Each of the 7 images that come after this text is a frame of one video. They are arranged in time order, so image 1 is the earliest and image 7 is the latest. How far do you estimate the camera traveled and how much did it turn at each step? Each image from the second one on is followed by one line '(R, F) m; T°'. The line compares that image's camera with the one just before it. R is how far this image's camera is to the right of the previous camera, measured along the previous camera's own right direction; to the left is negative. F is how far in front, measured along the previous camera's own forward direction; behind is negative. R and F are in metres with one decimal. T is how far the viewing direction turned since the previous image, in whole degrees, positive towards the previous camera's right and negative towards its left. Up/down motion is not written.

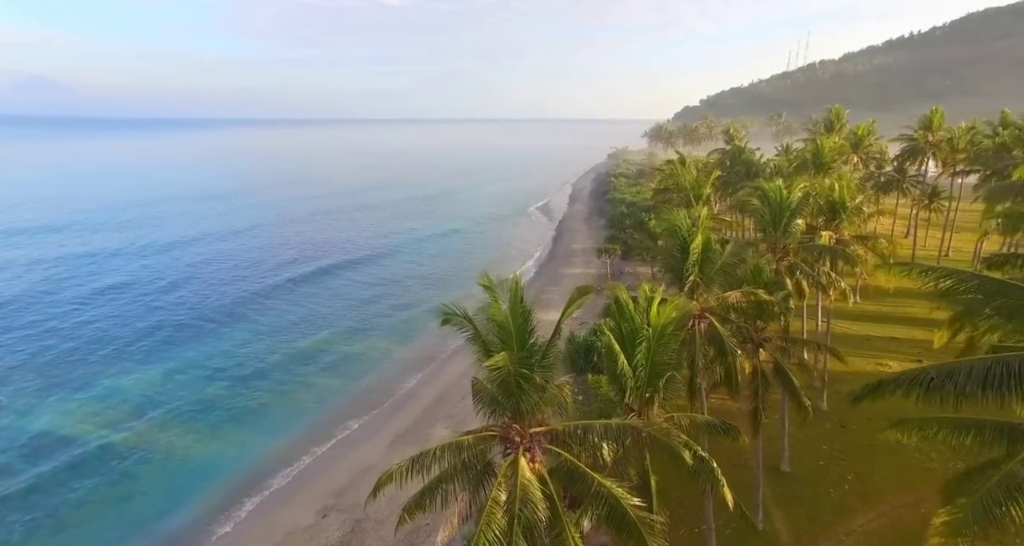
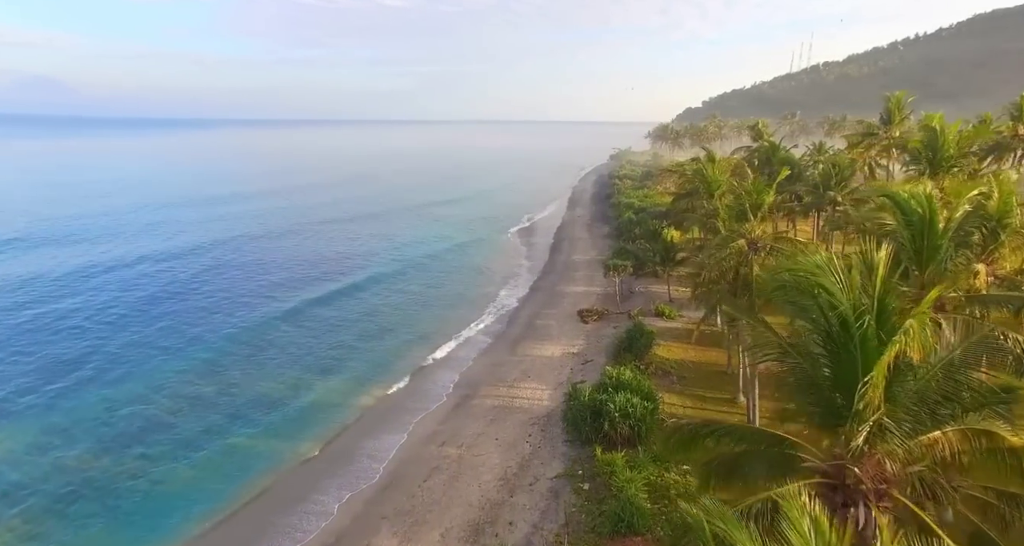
(+0.7, +7.9) m; 0°
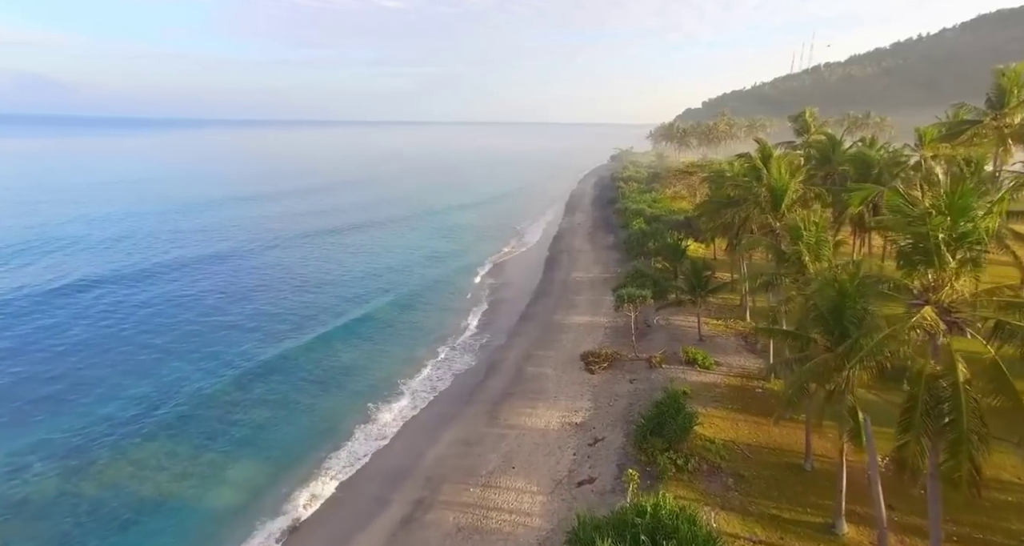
(+0.8, +9.4) m; 0°
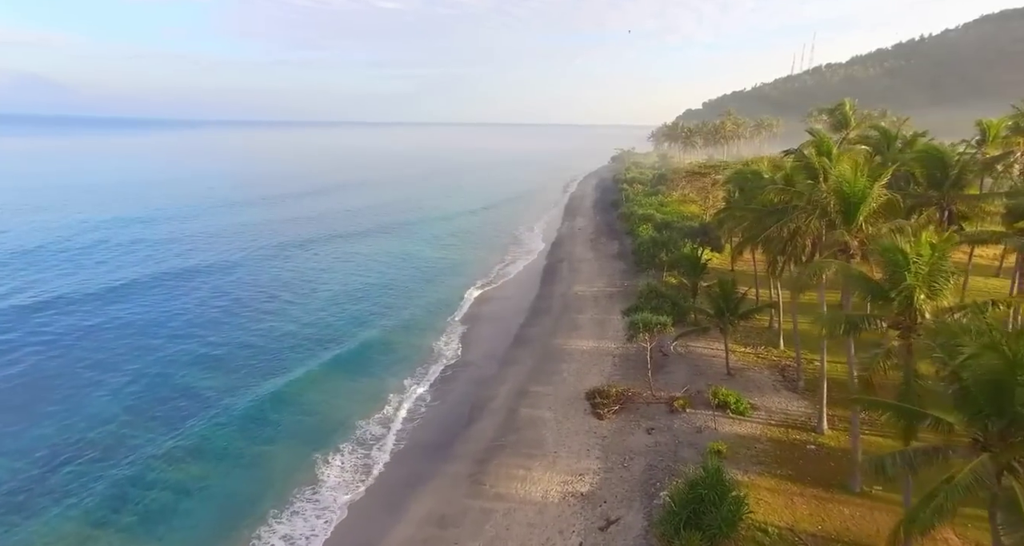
(+0.4, +5.3) m; 0°
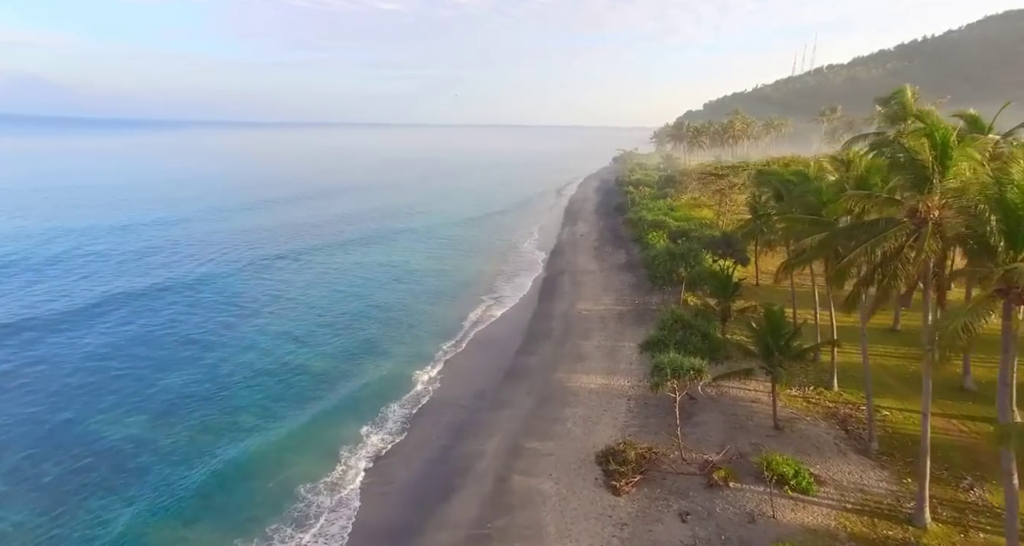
(+0.3, +5.6) m; 0°
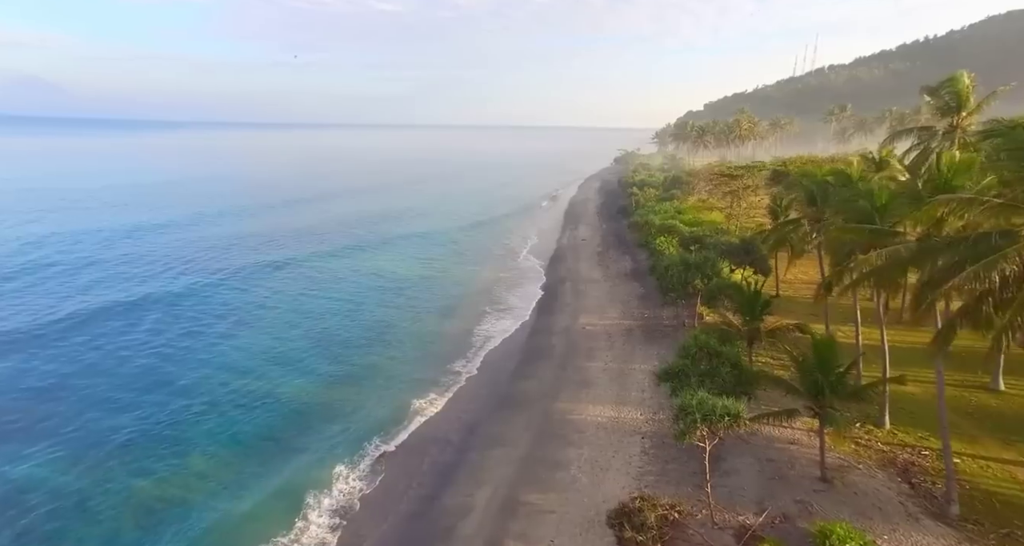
(+0.2, +3.6) m; 0°
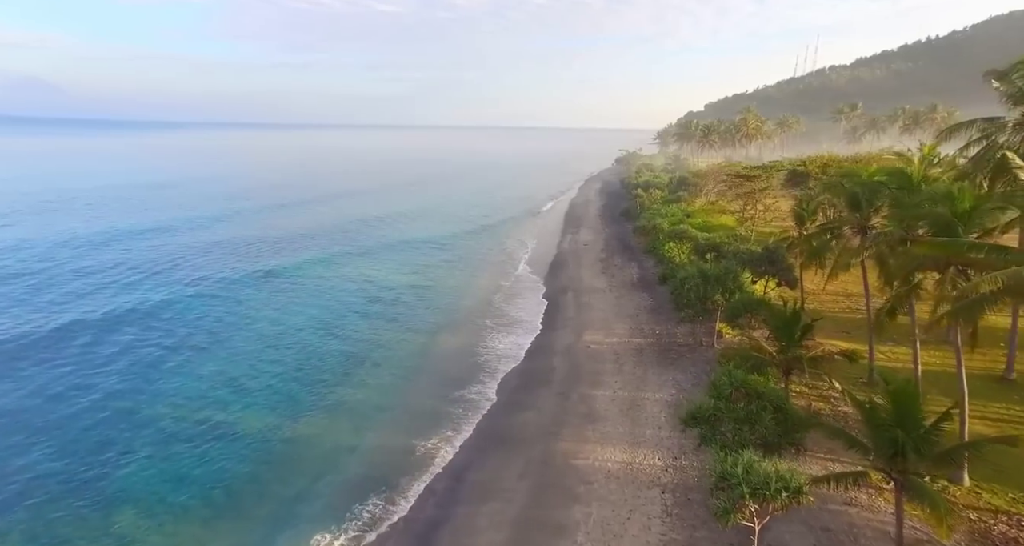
(+0.2, +3.7) m; 0°
